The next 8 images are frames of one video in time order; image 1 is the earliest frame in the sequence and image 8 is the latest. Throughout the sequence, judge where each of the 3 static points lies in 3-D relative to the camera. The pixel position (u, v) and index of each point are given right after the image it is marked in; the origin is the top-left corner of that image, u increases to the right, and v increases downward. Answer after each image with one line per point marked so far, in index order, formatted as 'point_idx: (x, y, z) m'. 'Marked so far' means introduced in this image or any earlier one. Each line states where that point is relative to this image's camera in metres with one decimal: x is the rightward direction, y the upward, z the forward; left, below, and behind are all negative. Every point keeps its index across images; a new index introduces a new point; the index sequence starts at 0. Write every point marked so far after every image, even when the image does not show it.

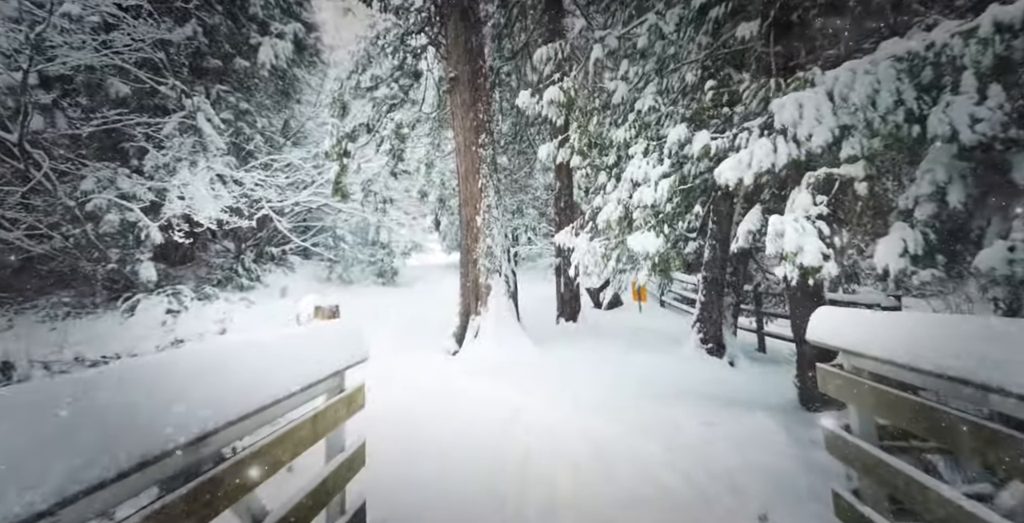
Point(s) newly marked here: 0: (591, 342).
0: (+1.6, -1.6, +9.1) m
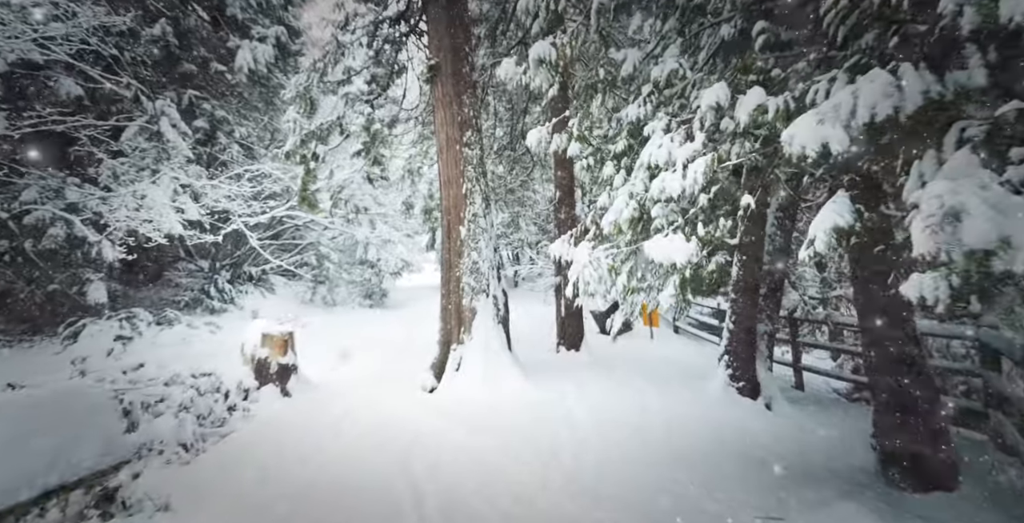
0: (+1.4, -2.0, +7.8) m
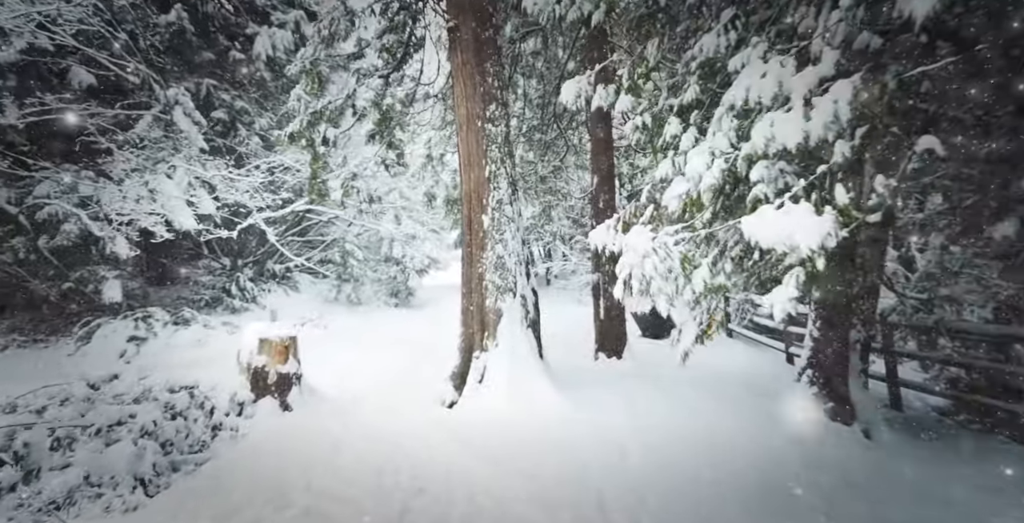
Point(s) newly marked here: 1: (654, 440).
0: (+1.9, -1.9, +6.6) m
1: (+1.6, -2.0, +5.1) m
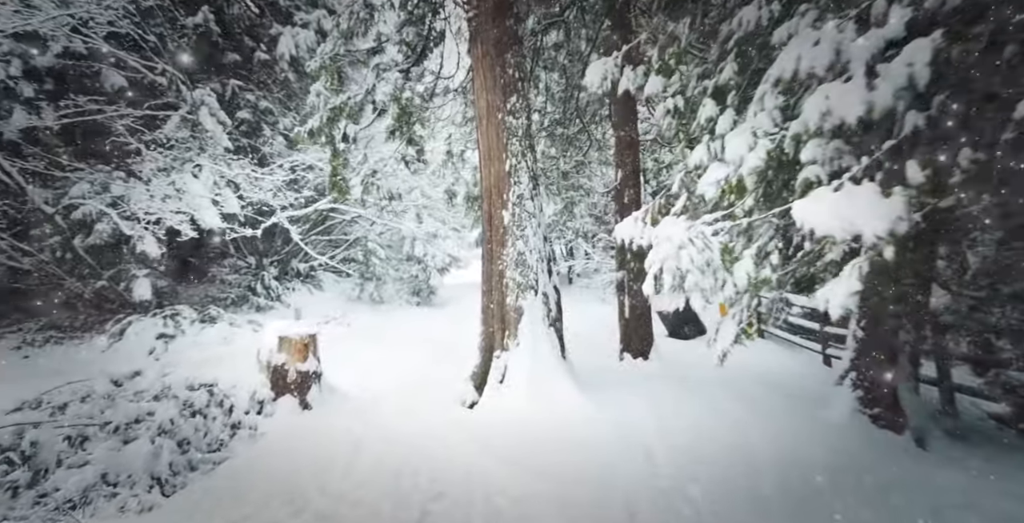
0: (+2.2, -1.8, +6.4) m
1: (+1.8, -2.0, +4.8) m
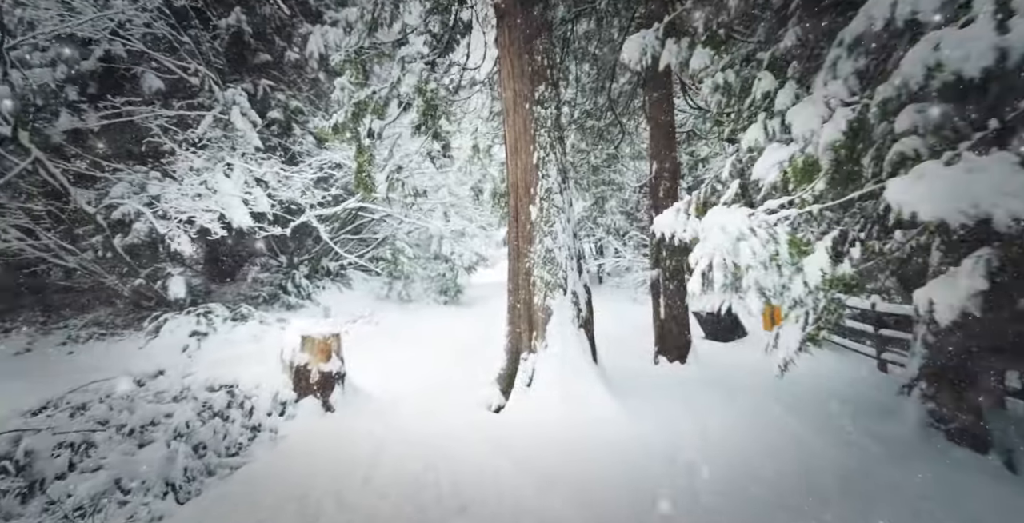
0: (+2.6, -1.8, +5.9) m
1: (+2.1, -1.9, +4.4) m
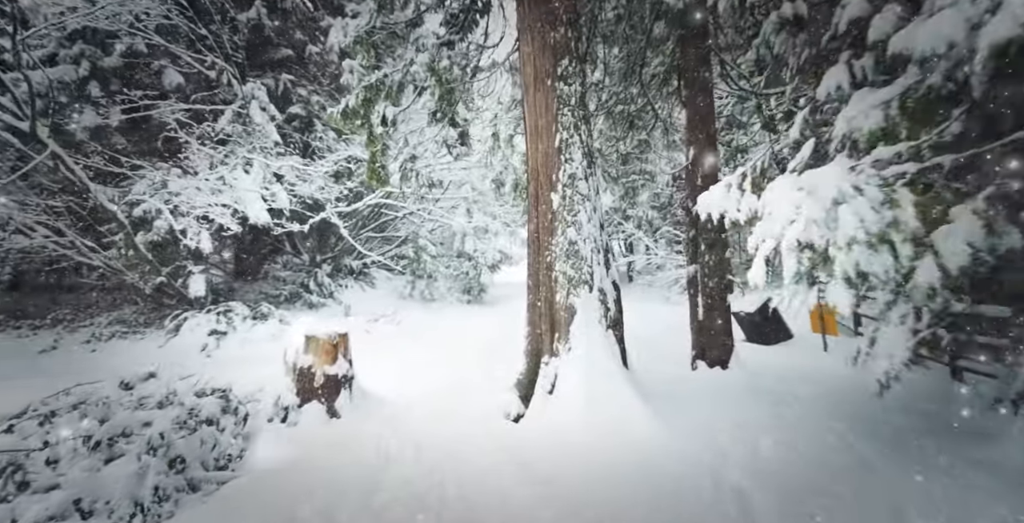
0: (+2.9, -1.7, +5.2) m
1: (+2.3, -1.8, +3.7) m
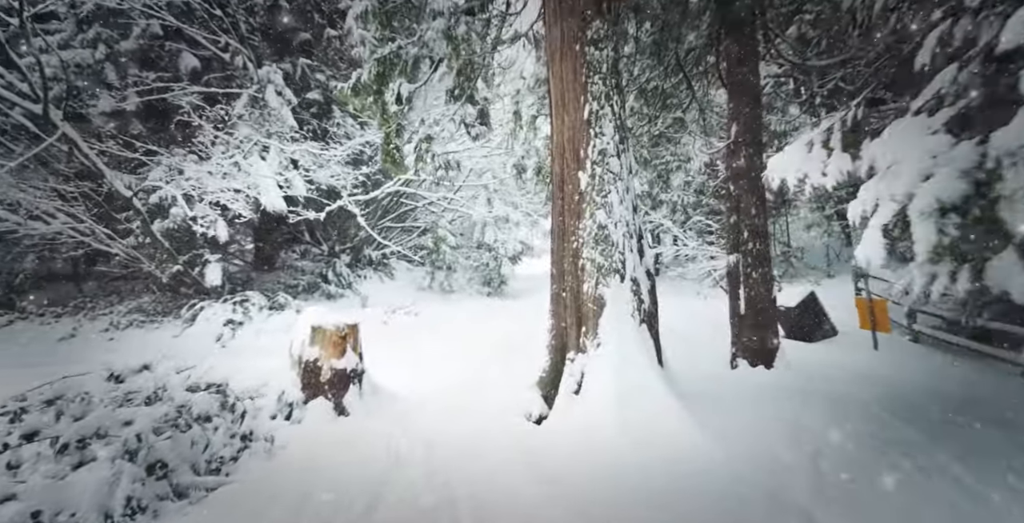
0: (+3.1, -1.6, +4.6) m
1: (+2.4, -1.7, +3.2) m
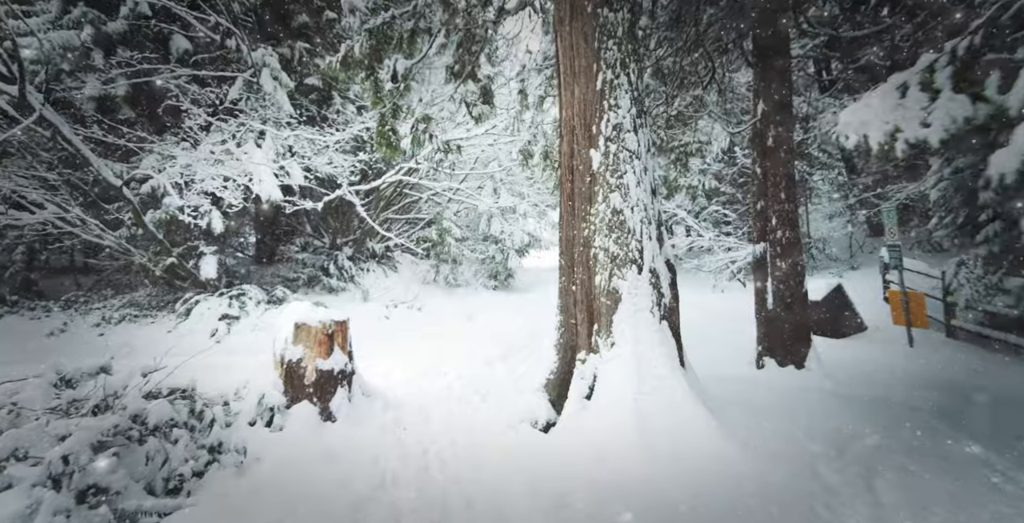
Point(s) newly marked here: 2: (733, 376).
0: (+3.1, -1.5, +4.1) m
1: (+2.4, -1.7, +2.6) m
2: (+2.5, -1.3, +5.2) m
